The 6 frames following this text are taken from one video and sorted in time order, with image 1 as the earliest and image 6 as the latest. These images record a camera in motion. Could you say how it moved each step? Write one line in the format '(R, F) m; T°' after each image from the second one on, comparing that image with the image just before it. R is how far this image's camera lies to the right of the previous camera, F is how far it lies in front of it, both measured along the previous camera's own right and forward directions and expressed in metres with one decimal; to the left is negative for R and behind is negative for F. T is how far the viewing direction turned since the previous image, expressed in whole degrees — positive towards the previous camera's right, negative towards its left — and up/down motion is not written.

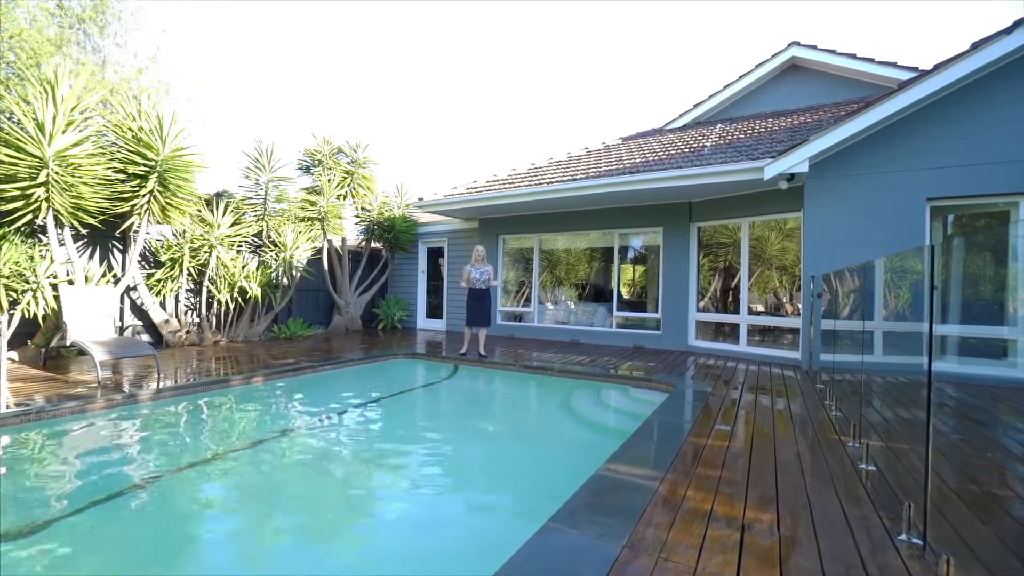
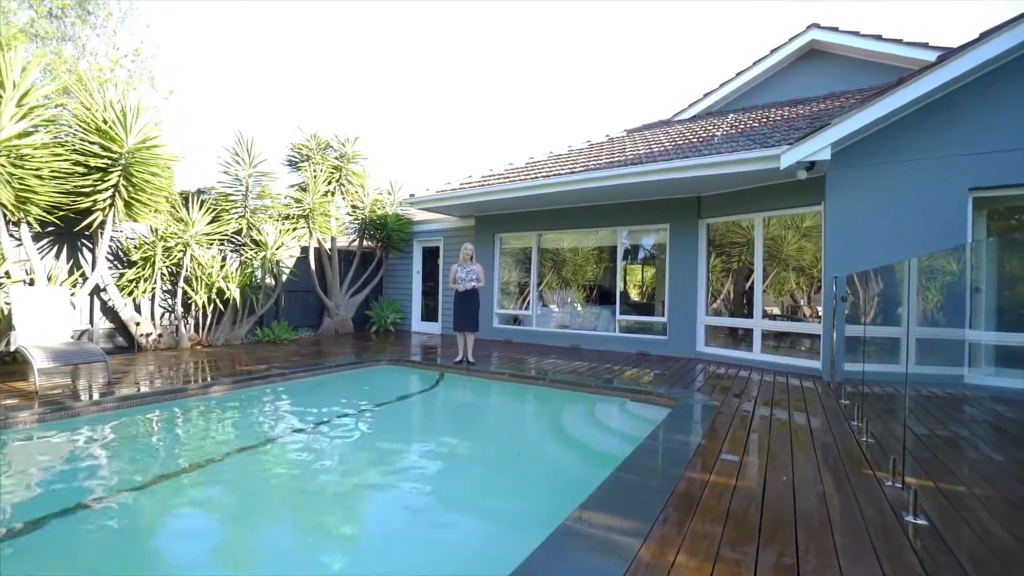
(+0.3, +0.5) m; -1°
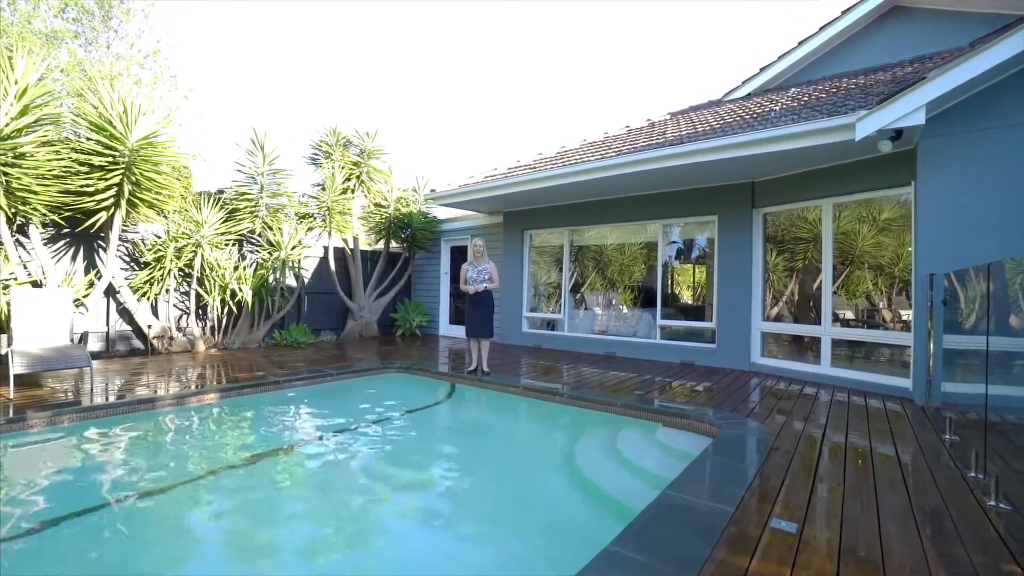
(+0.4, +0.7) m; -6°
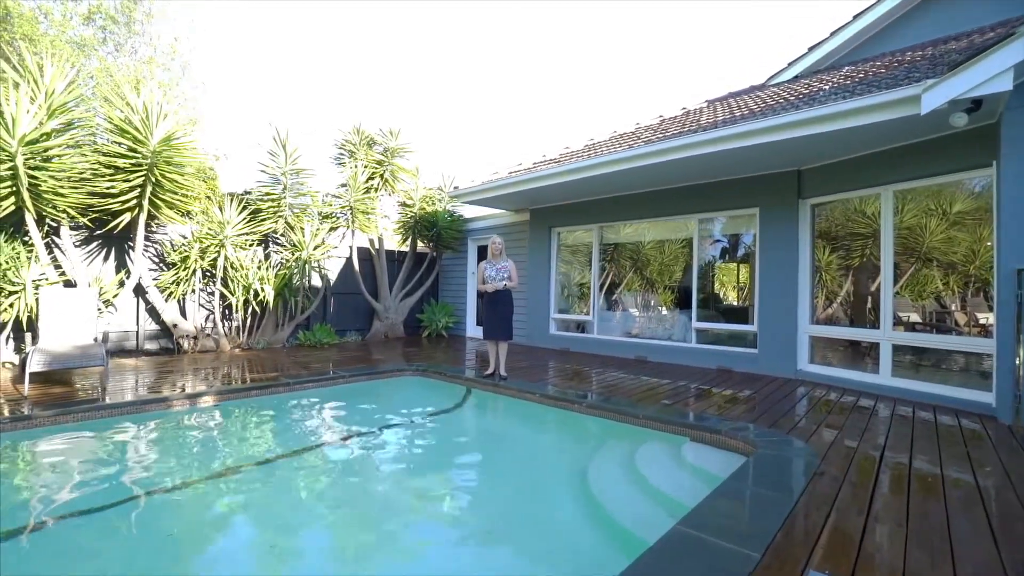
(+0.2, +0.3) m; -5°
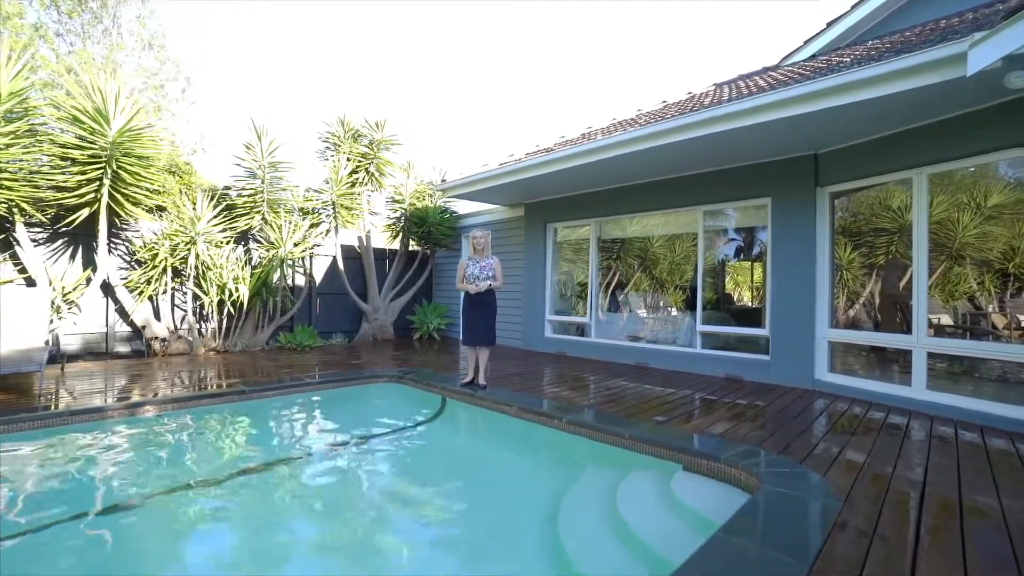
(+0.3, +0.5) m; -2°
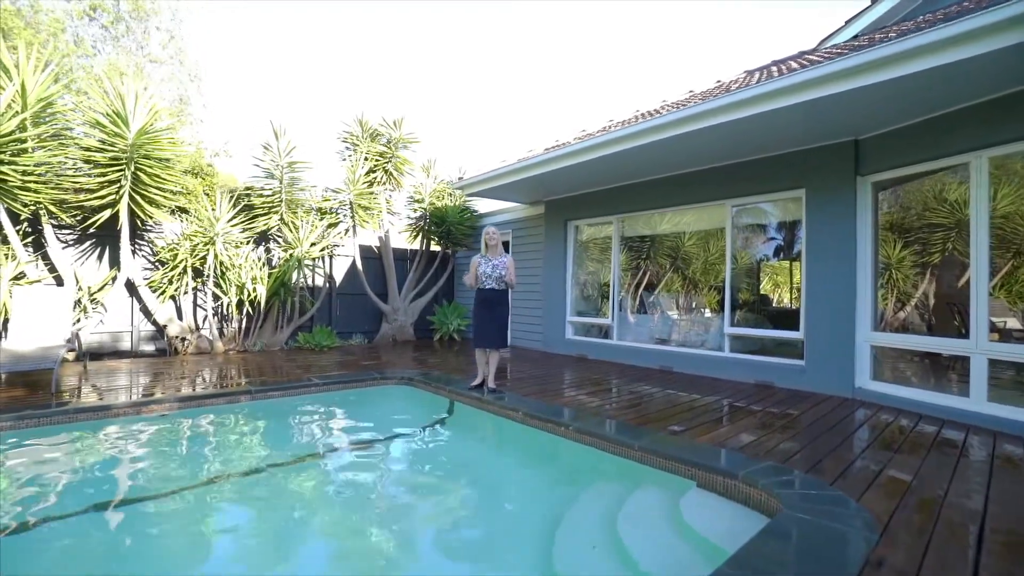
(+0.2, +0.2) m; -4°
